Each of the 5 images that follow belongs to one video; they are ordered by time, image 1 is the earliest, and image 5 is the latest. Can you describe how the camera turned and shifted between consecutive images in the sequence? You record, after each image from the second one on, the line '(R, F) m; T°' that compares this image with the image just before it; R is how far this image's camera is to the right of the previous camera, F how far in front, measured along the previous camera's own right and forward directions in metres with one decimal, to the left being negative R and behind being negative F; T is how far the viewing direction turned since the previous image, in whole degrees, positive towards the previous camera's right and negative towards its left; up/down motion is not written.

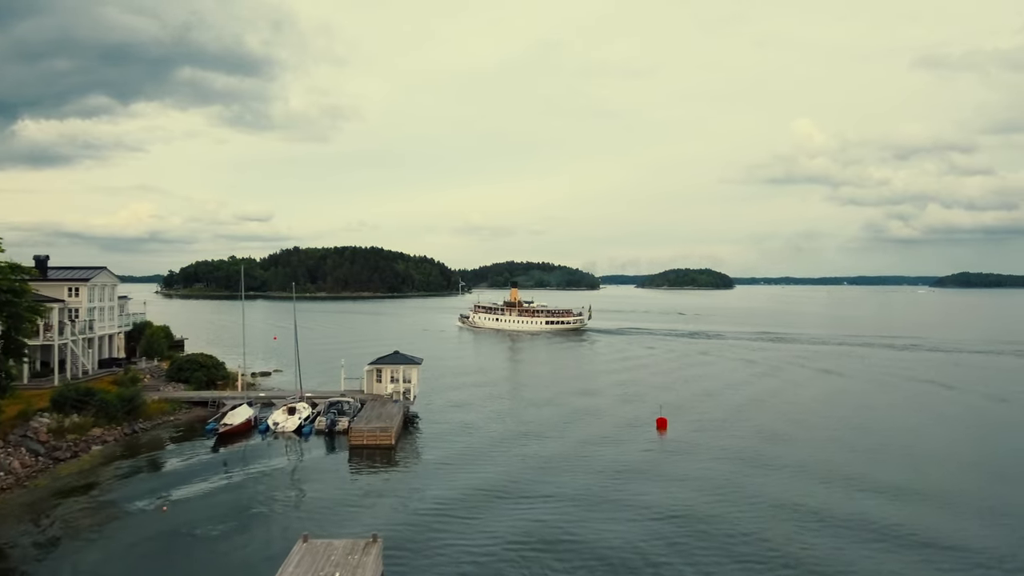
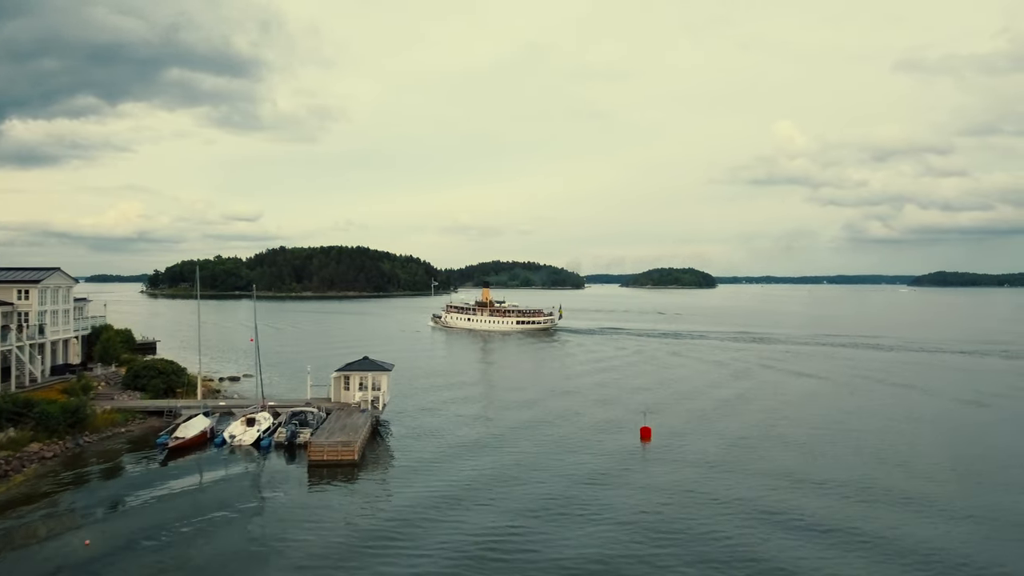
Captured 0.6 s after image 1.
(+1.1, +1.9) m; +1°
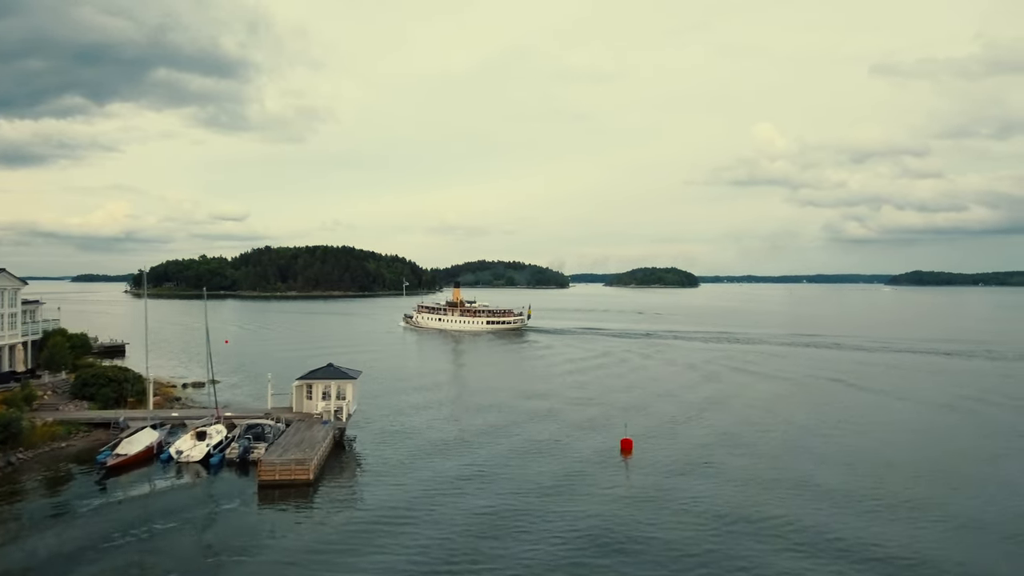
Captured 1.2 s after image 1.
(+1.0, +2.3) m; +1°
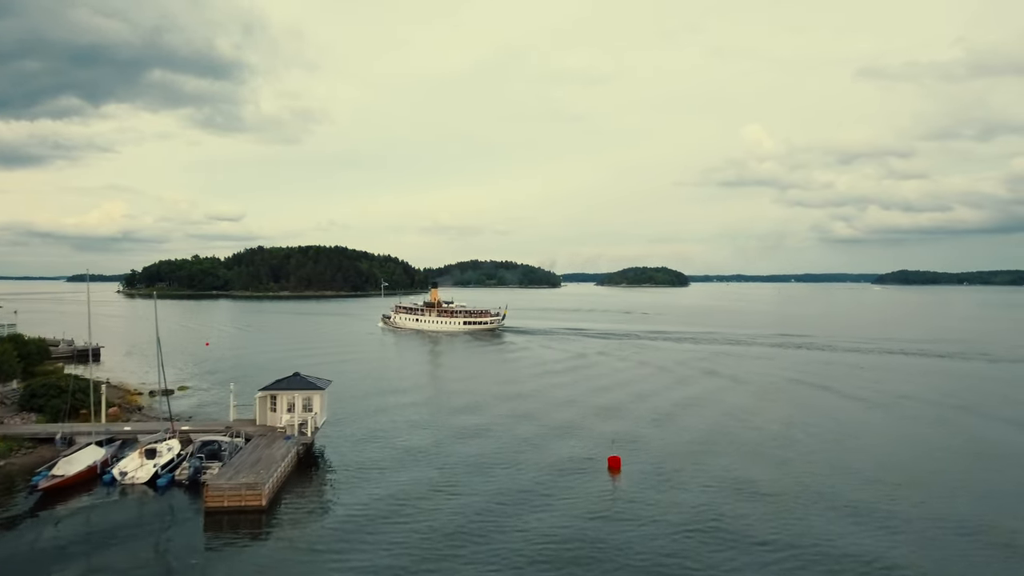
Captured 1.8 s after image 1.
(+0.9, +2.2) m; +1°
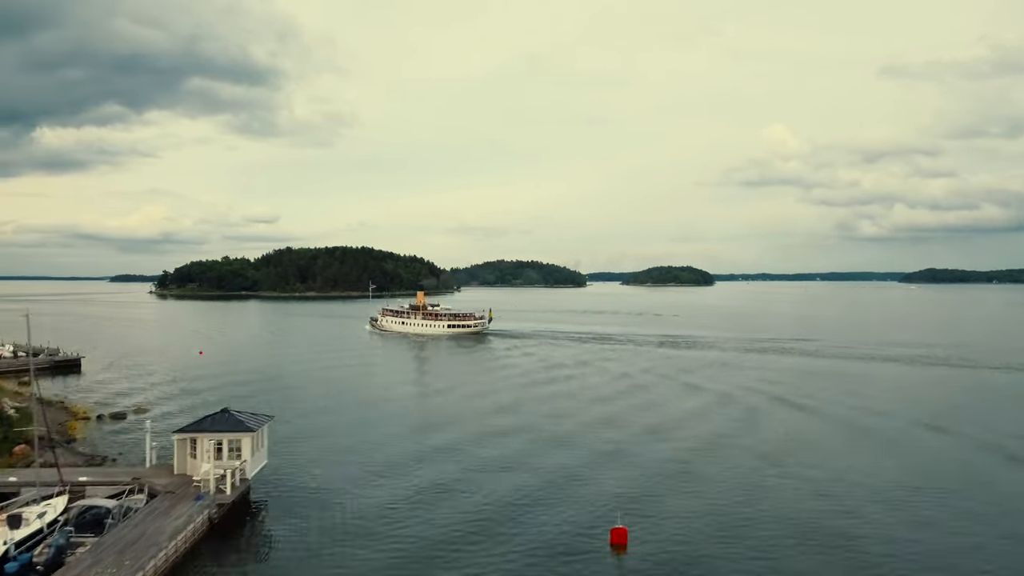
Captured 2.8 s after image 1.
(+2.5, +4.5) m; -2°
